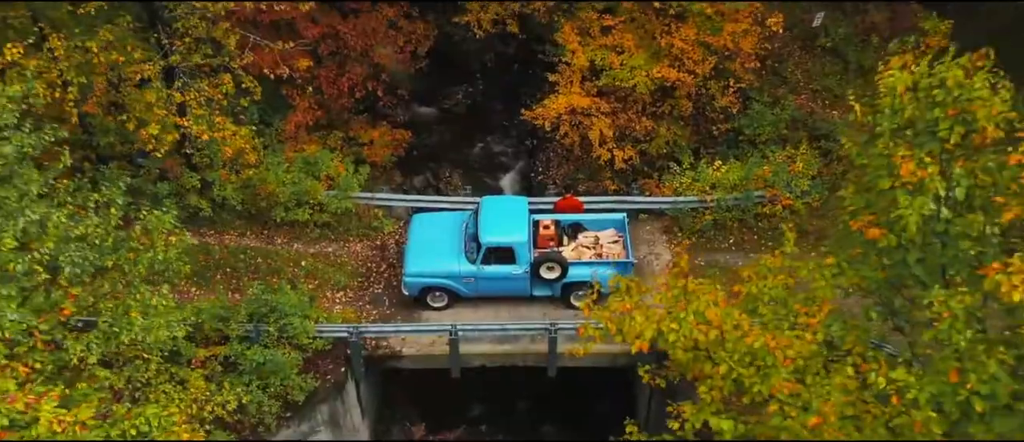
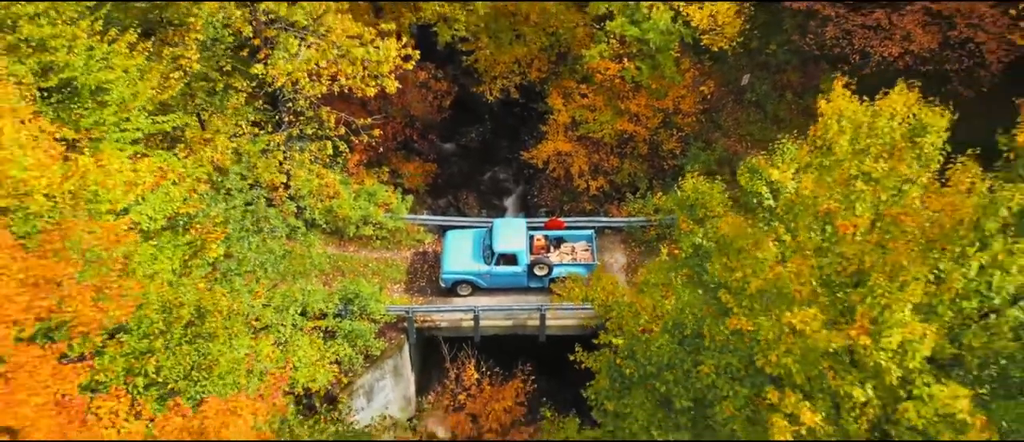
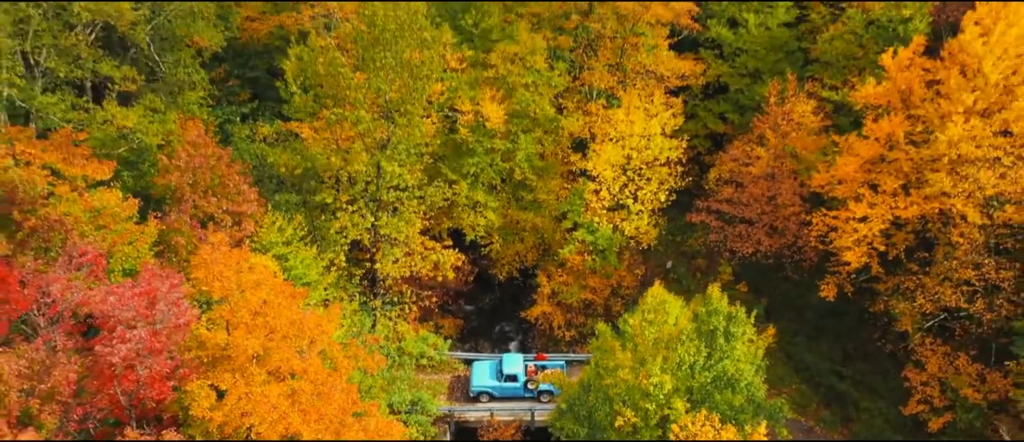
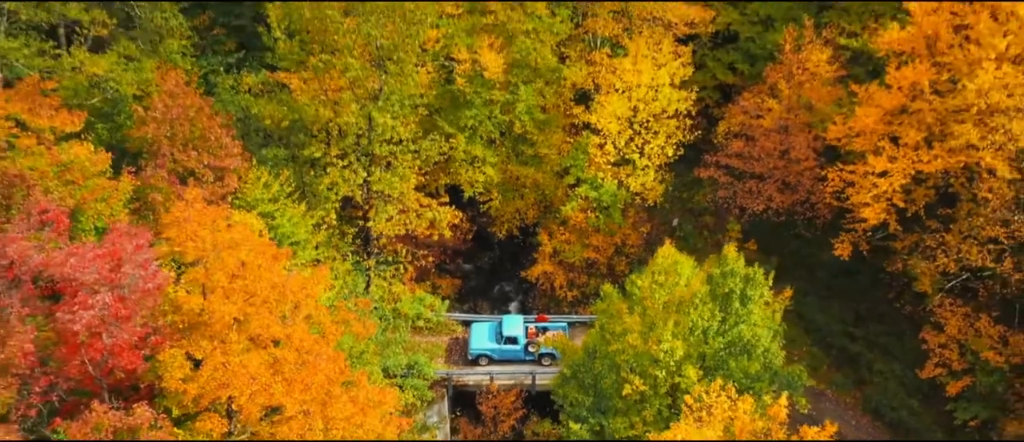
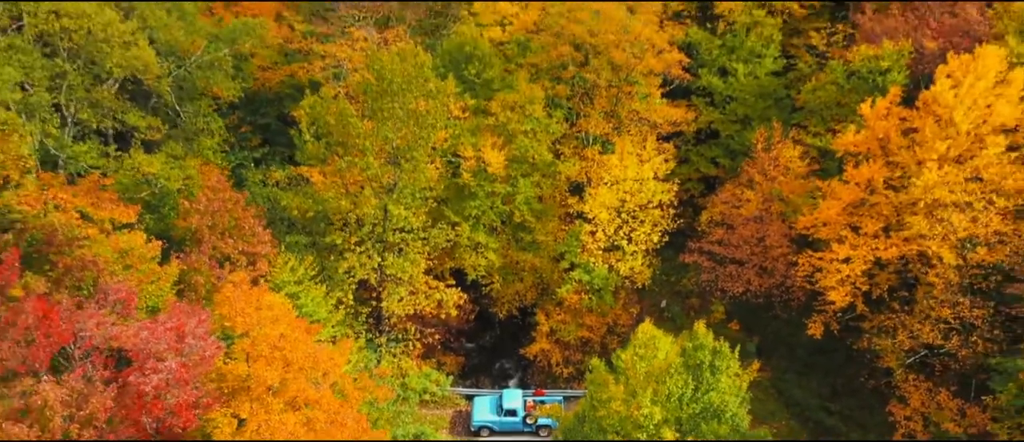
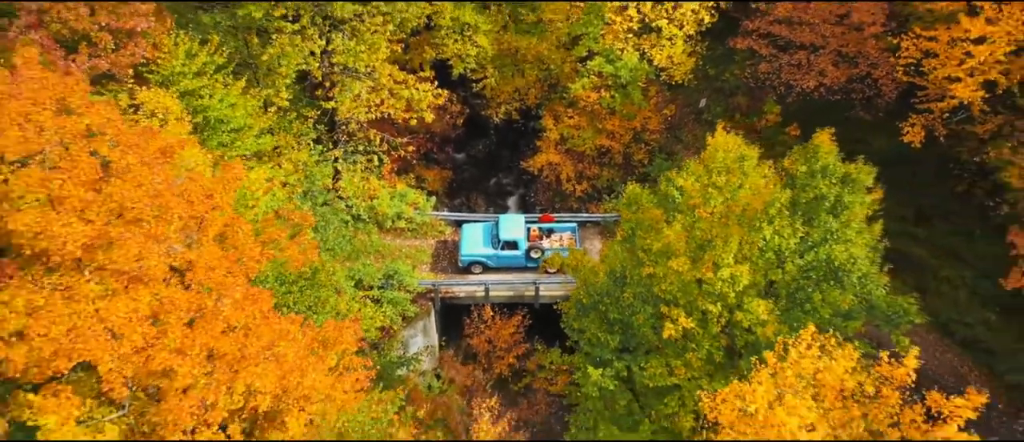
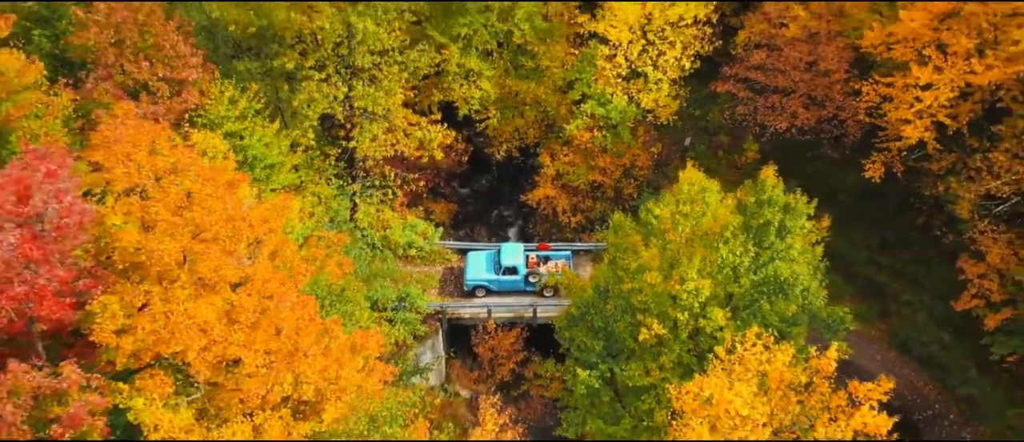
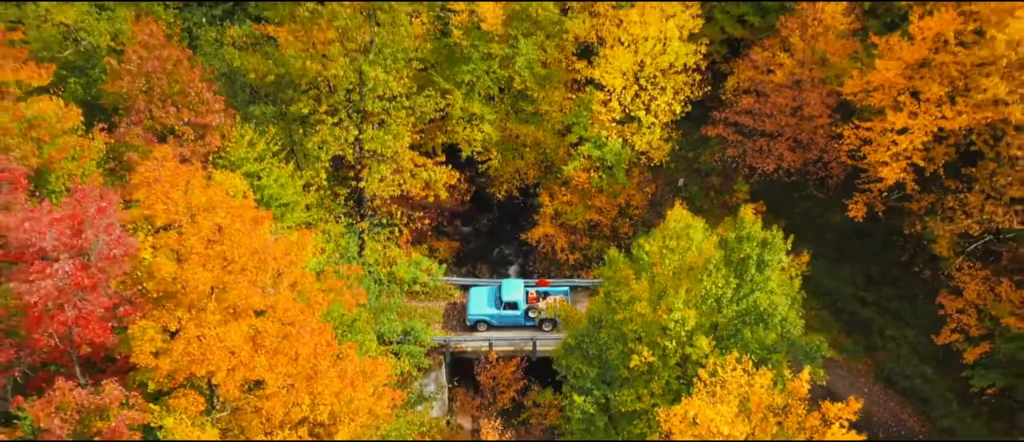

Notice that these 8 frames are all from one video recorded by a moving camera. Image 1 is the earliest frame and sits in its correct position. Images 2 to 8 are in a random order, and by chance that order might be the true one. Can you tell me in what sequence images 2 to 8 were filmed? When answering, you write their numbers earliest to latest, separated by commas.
2, 6, 7, 8, 4, 3, 5
